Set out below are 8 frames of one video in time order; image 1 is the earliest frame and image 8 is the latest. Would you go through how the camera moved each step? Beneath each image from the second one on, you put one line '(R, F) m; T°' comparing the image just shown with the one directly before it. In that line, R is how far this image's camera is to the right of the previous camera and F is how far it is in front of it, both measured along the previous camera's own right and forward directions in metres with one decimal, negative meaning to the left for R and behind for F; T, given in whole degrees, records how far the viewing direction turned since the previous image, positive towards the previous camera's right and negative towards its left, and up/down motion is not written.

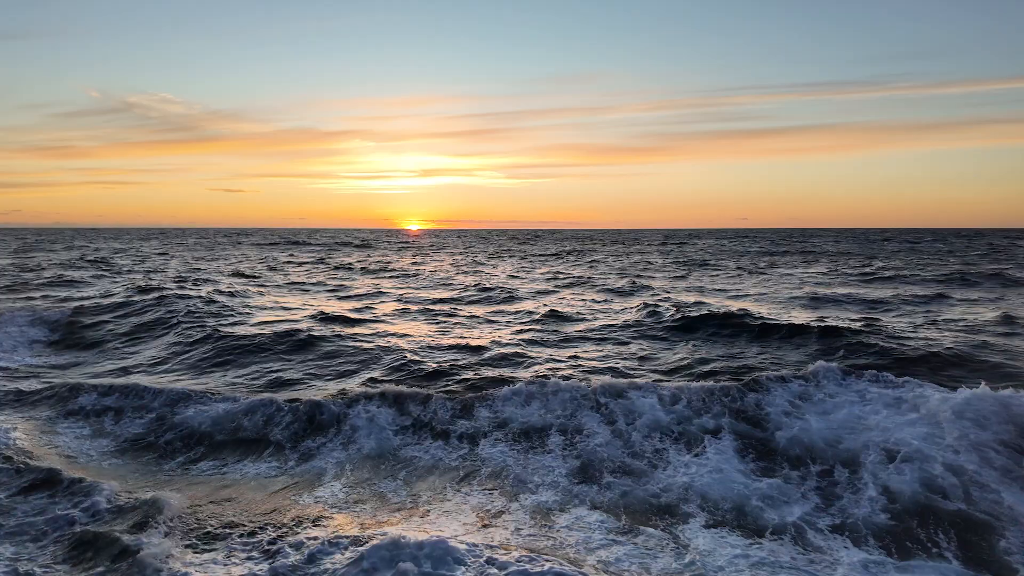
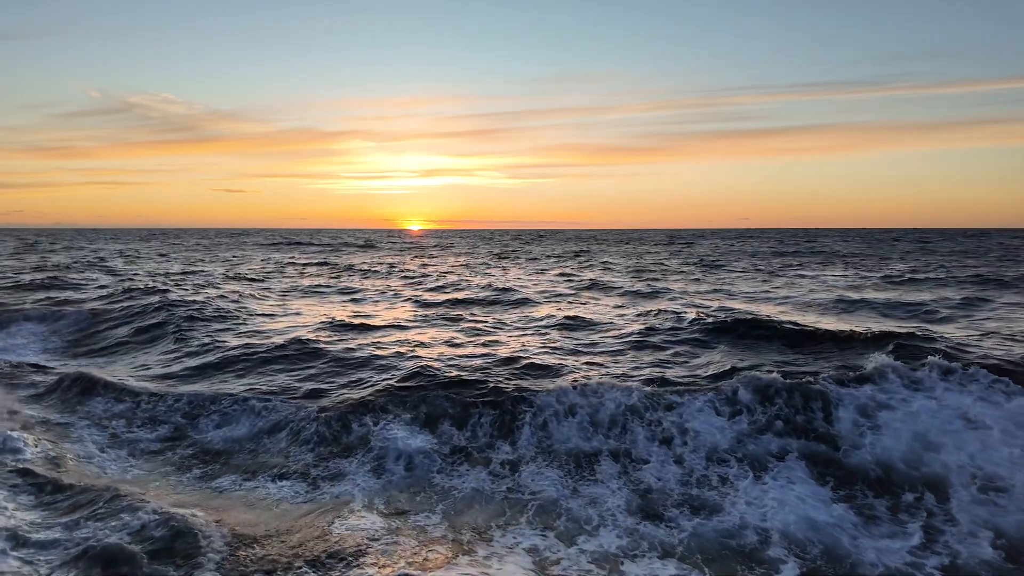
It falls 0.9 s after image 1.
(-0.4, +1.0) m; 0°
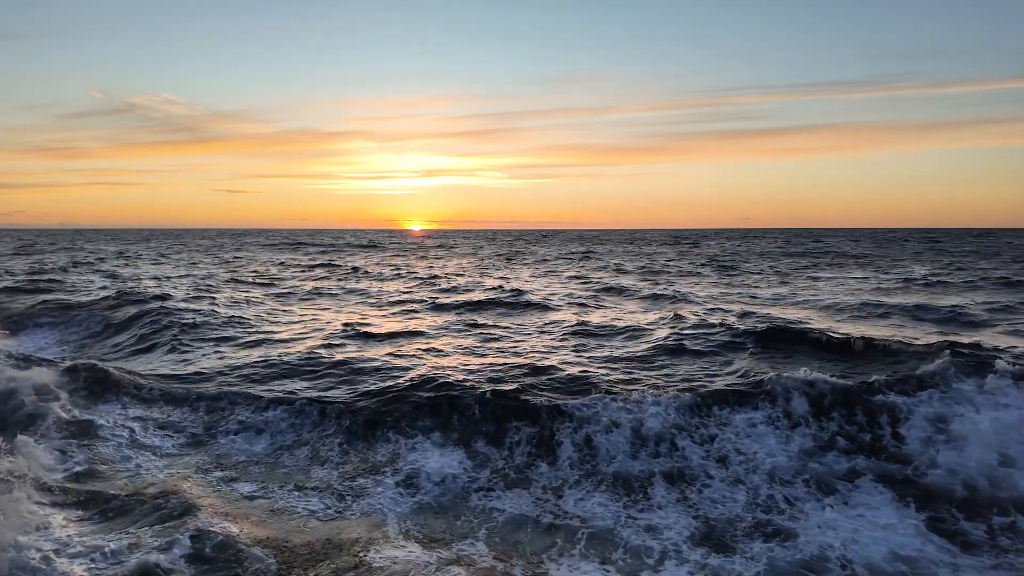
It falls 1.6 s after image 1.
(-0.3, +0.6) m; 0°
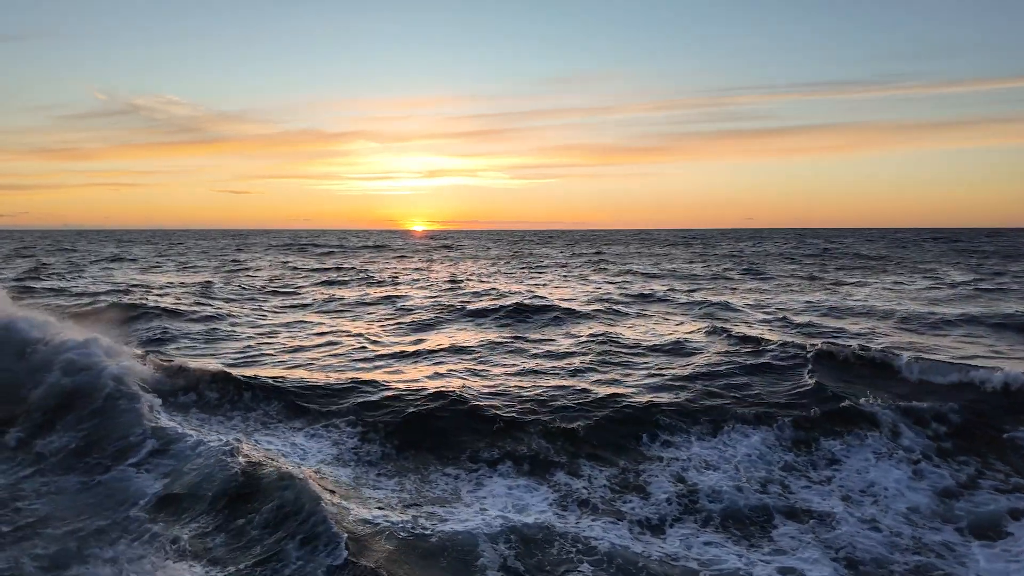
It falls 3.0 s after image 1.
(-0.6, +1.0) m; 0°
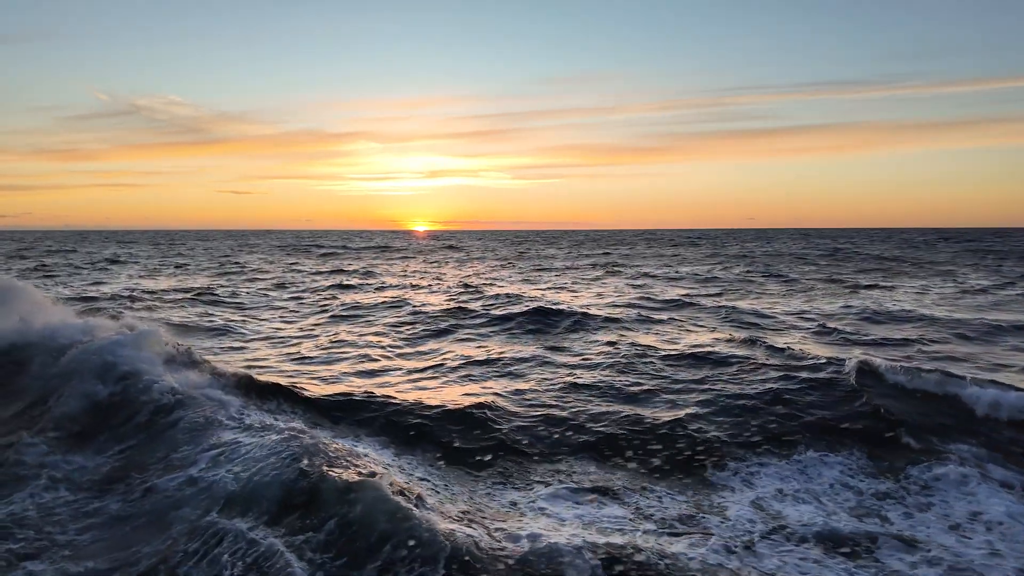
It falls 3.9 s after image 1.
(-0.4, +0.7) m; 0°
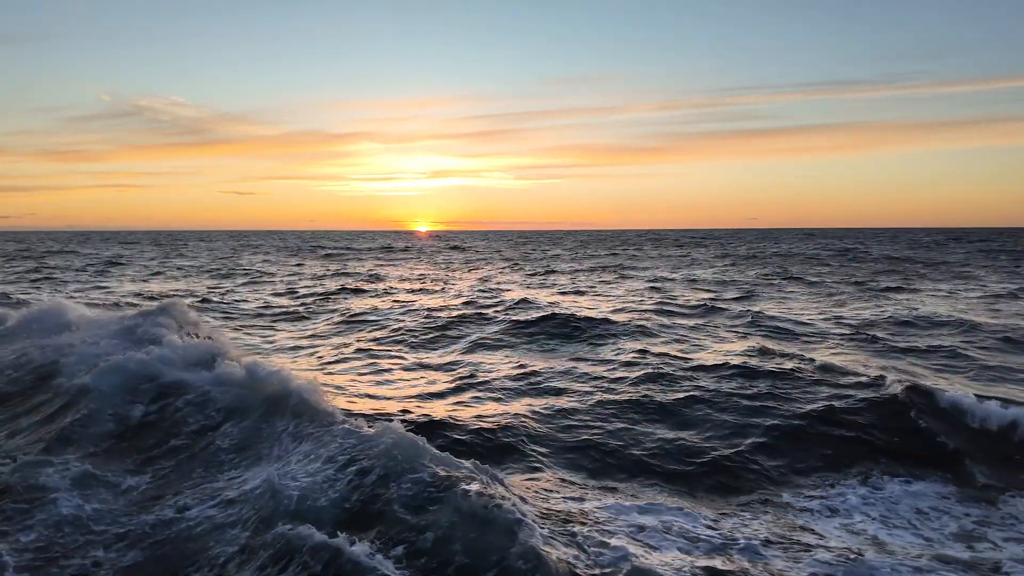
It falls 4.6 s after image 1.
(-0.3, +0.8) m; 0°
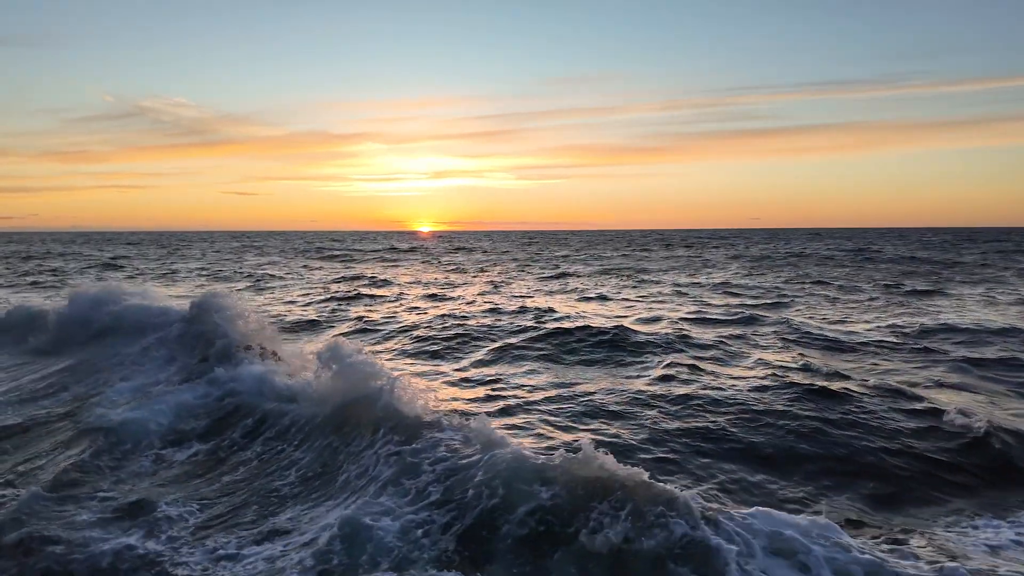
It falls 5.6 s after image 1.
(-0.5, +1.0) m; 0°
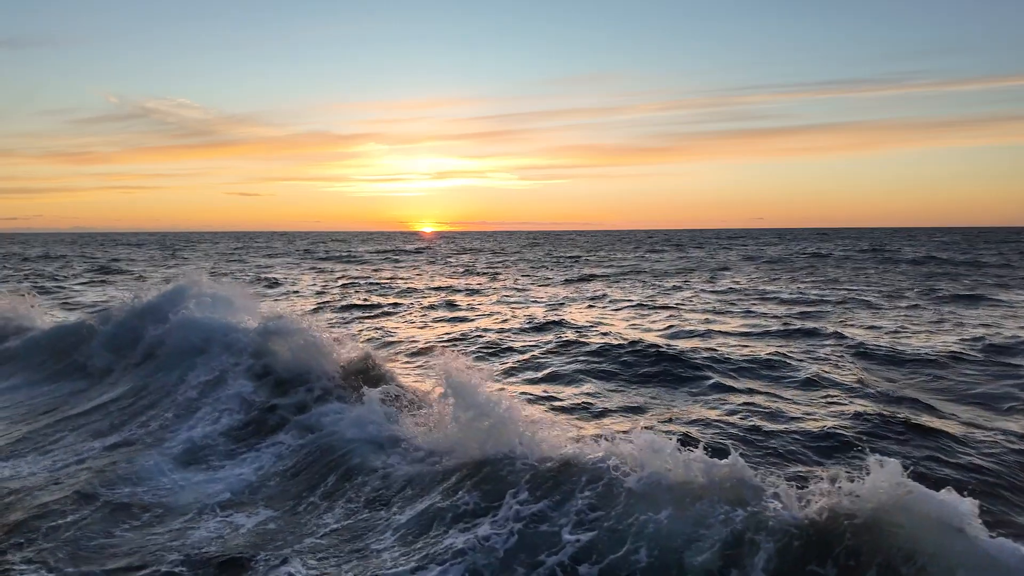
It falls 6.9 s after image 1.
(-0.7, +1.0) m; 0°
